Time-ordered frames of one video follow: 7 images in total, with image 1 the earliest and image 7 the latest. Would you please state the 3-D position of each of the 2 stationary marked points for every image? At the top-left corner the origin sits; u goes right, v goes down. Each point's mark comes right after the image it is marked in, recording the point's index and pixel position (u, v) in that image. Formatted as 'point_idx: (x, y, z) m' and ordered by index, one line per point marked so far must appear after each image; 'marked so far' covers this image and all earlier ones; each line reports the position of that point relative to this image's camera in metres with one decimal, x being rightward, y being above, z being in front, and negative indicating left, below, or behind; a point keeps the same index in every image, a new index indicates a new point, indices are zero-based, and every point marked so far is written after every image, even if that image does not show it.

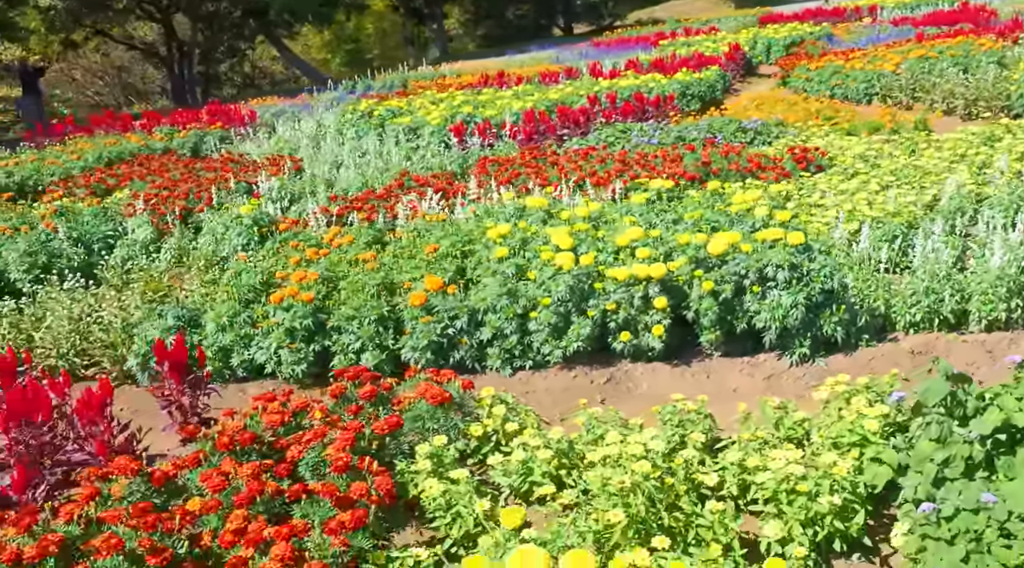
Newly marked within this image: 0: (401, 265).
0: (-0.7, +0.1, +6.3) m
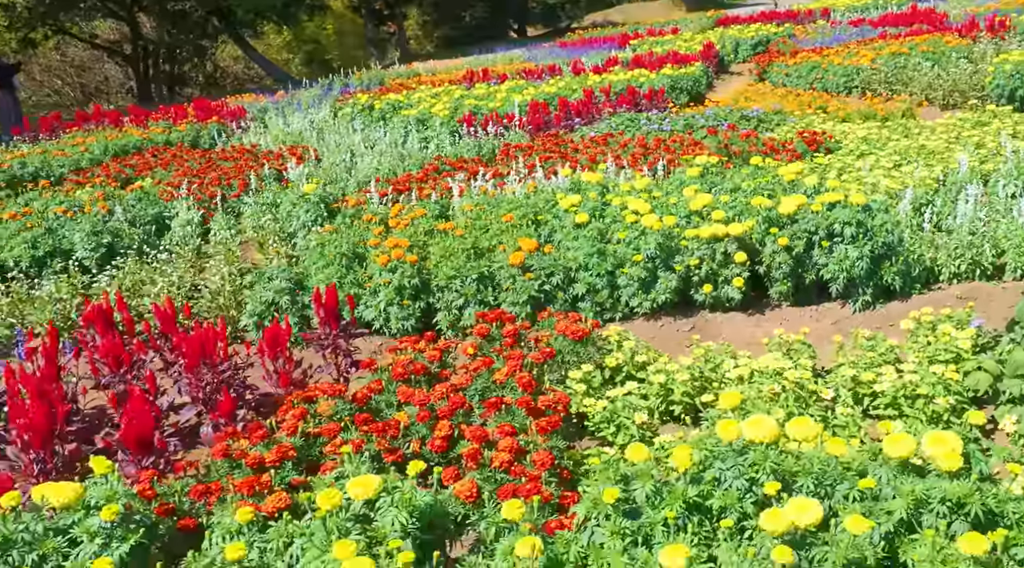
0: (-0.2, +0.4, +6.8) m
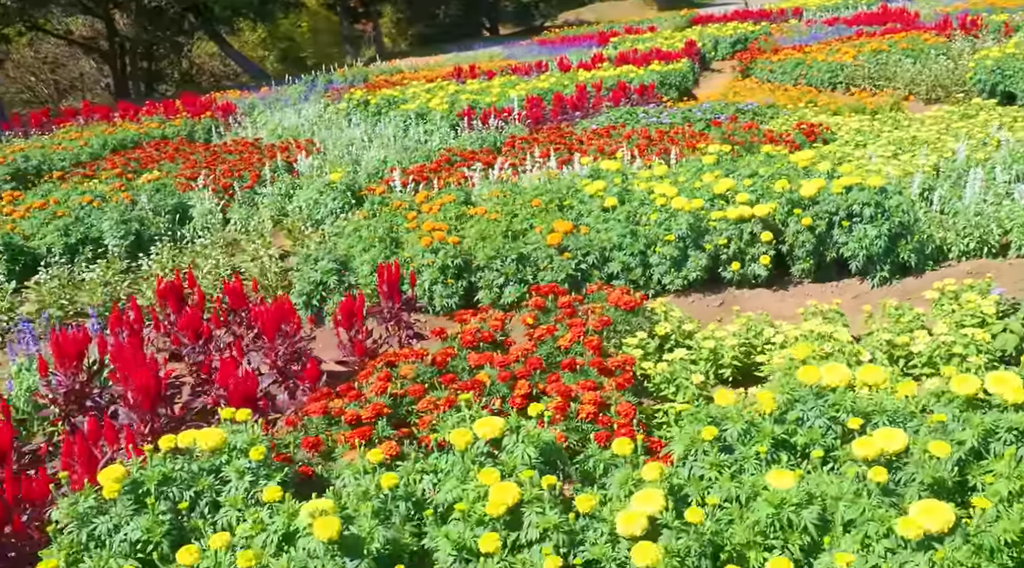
0: (0.0, +0.5, +7.2) m
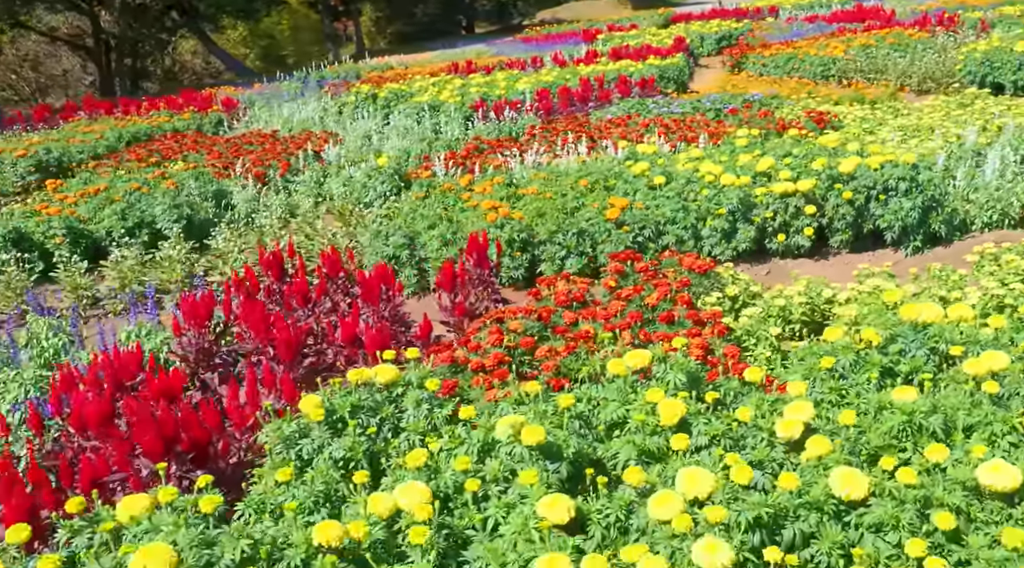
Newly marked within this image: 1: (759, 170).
0: (+0.4, +0.7, +7.6) m
1: (+1.7, +0.8, +7.1) m
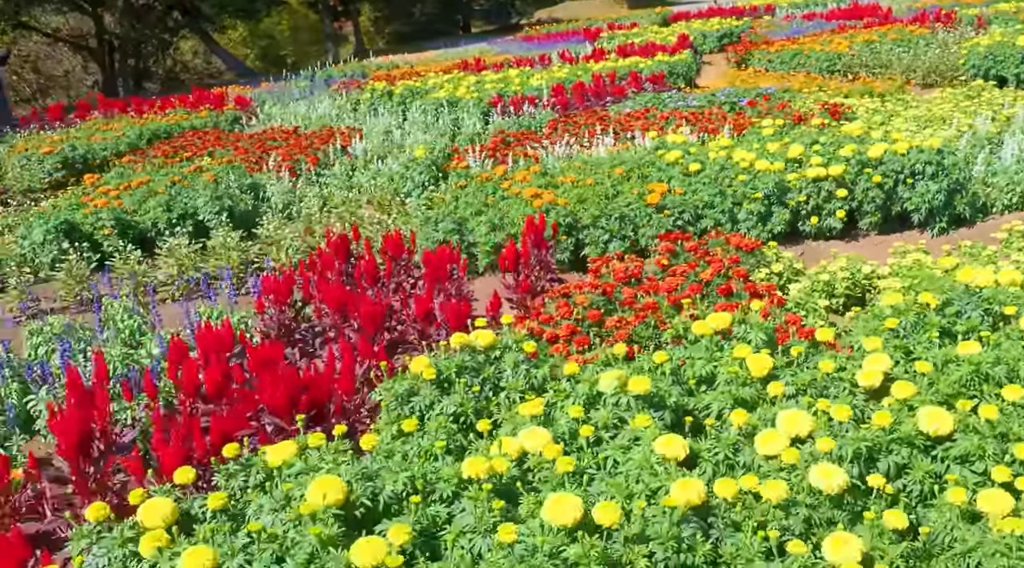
0: (+0.7, +0.8, +7.9) m
1: (+2.0, +0.9, +7.5) m
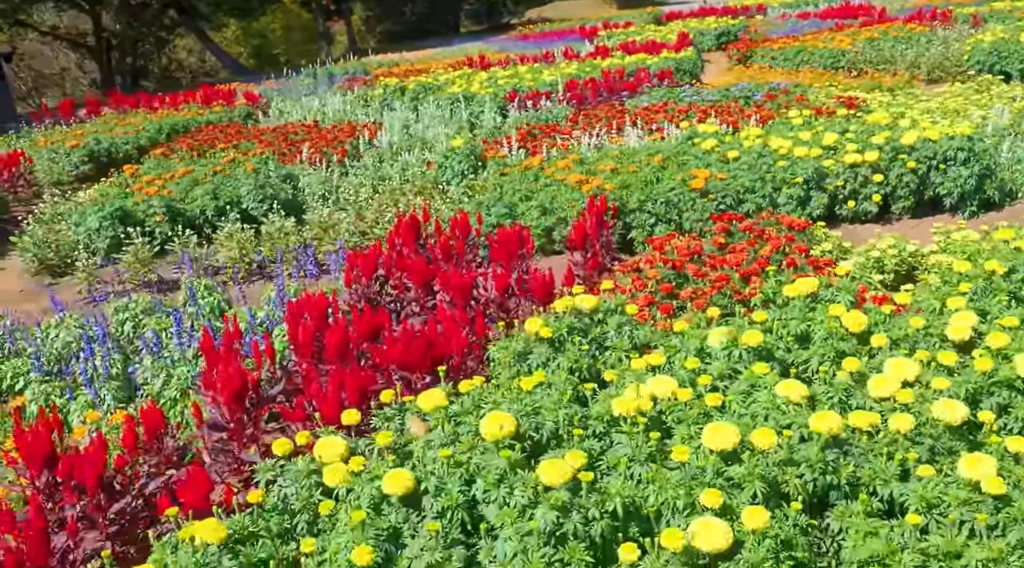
0: (+1.1, +0.9, +8.3) m
1: (+2.4, +1.1, +7.8) m
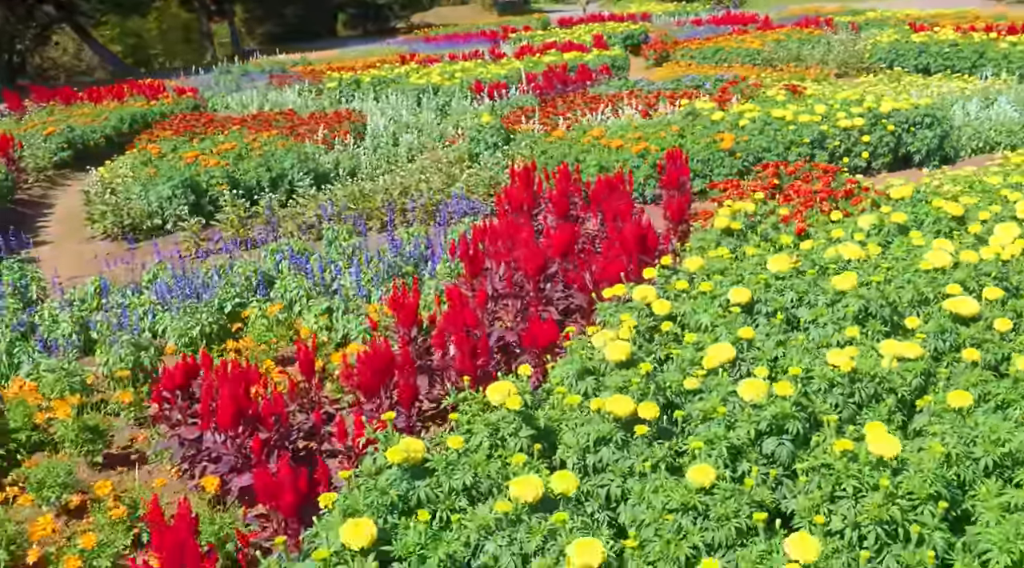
0: (+1.5, +1.4, +9.8) m
1: (+2.9, +1.6, +9.6) m
